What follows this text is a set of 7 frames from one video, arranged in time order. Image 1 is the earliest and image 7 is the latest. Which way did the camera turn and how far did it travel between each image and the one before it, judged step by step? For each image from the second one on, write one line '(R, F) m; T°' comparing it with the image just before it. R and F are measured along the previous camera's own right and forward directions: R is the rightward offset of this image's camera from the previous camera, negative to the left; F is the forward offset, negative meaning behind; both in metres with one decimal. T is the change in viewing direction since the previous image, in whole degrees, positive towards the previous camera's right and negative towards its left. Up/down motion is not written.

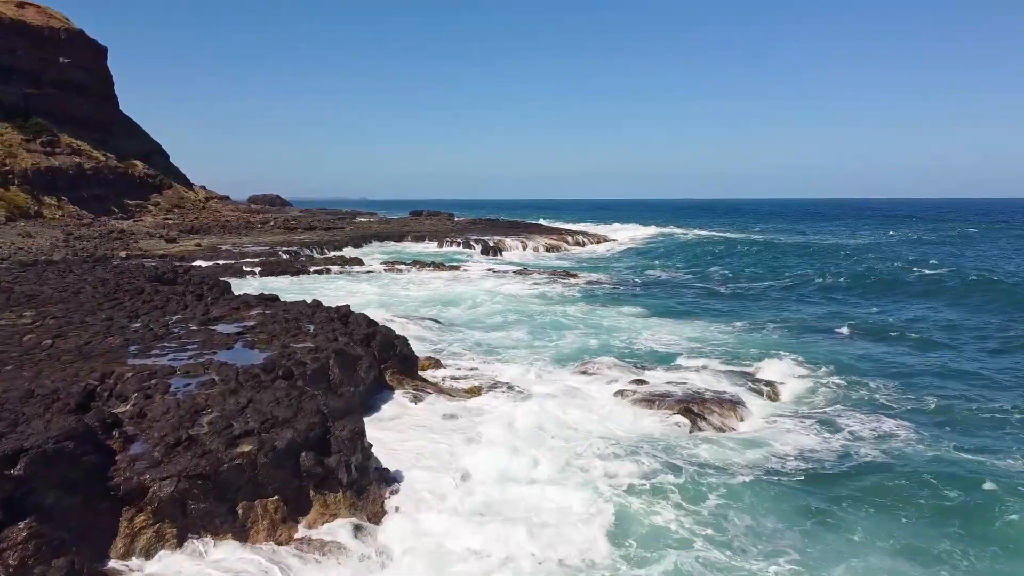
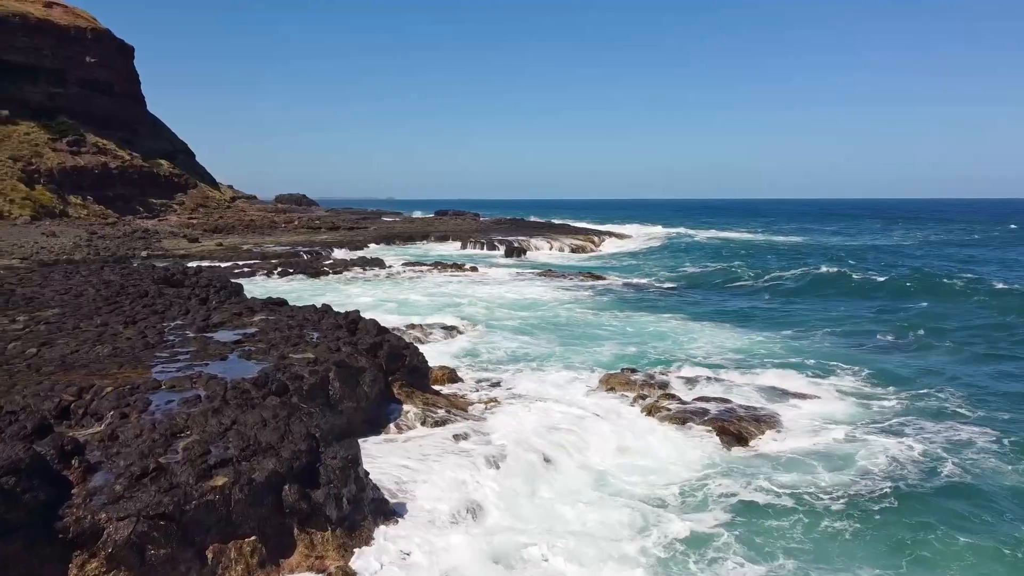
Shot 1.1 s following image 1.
(+0.1, +1.0) m; -2°
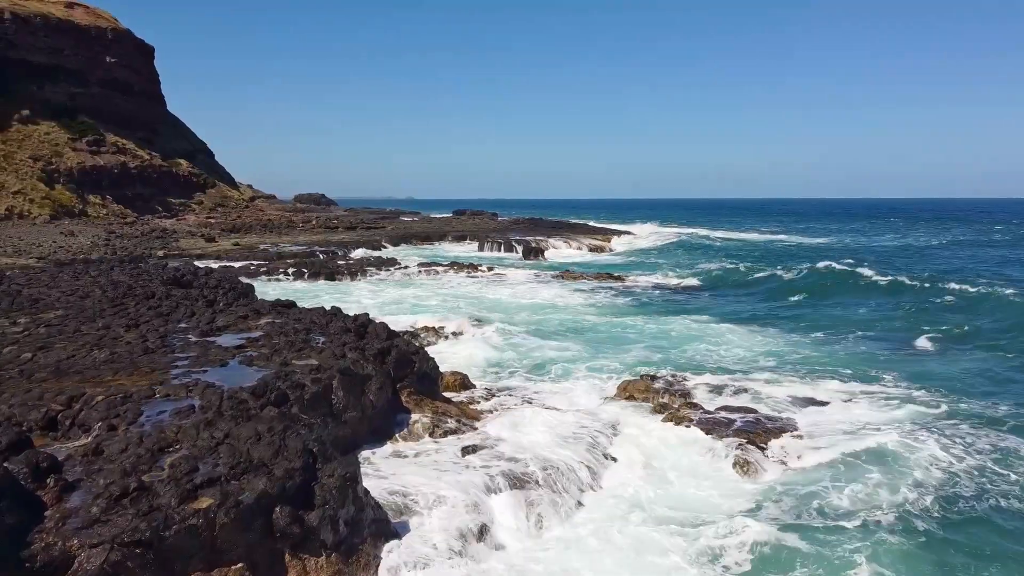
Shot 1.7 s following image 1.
(+0.1, +0.6) m; -2°
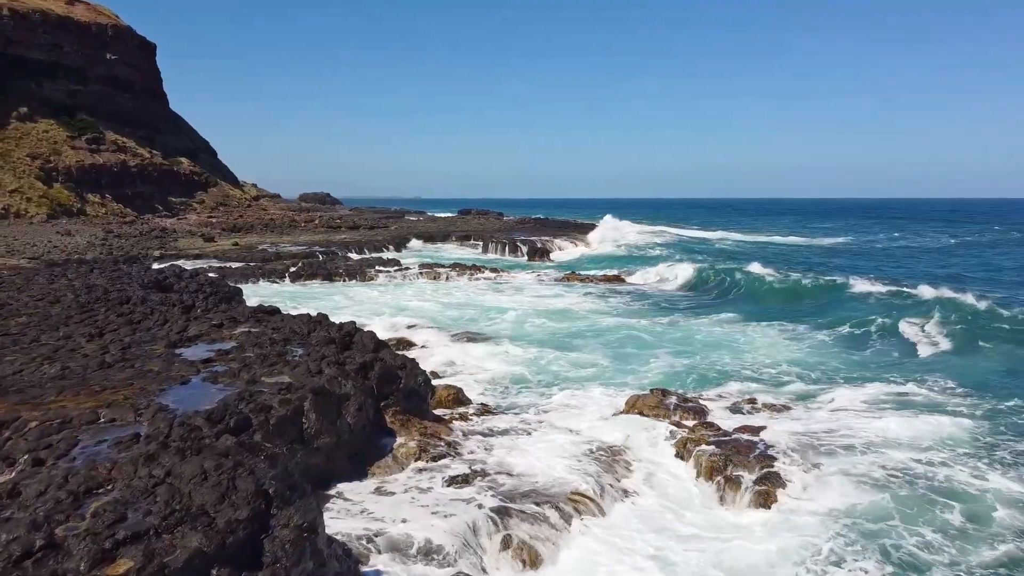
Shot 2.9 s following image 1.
(+0.2, +1.0) m; -1°
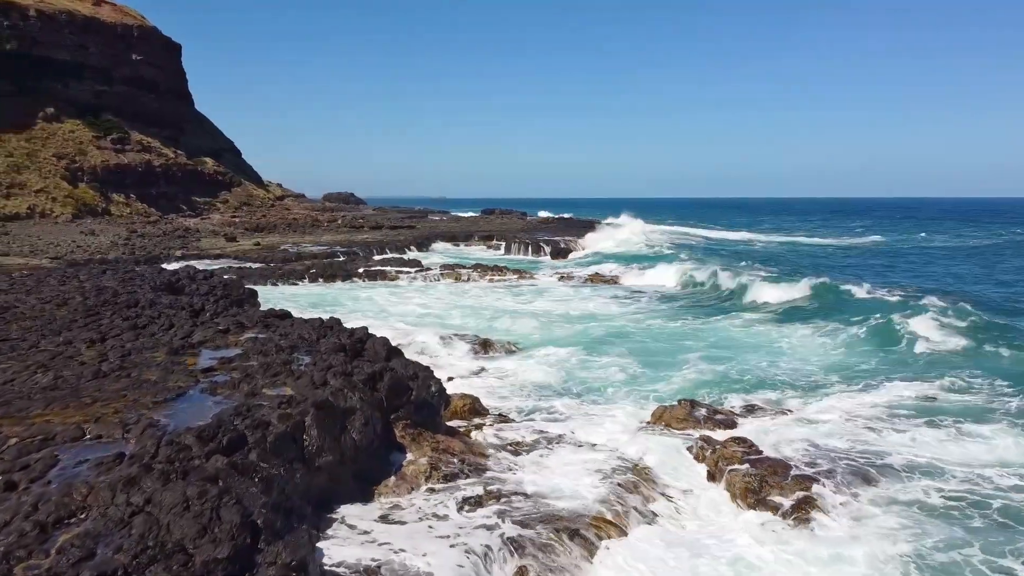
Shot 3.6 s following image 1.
(+0.1, +0.7) m; -2°
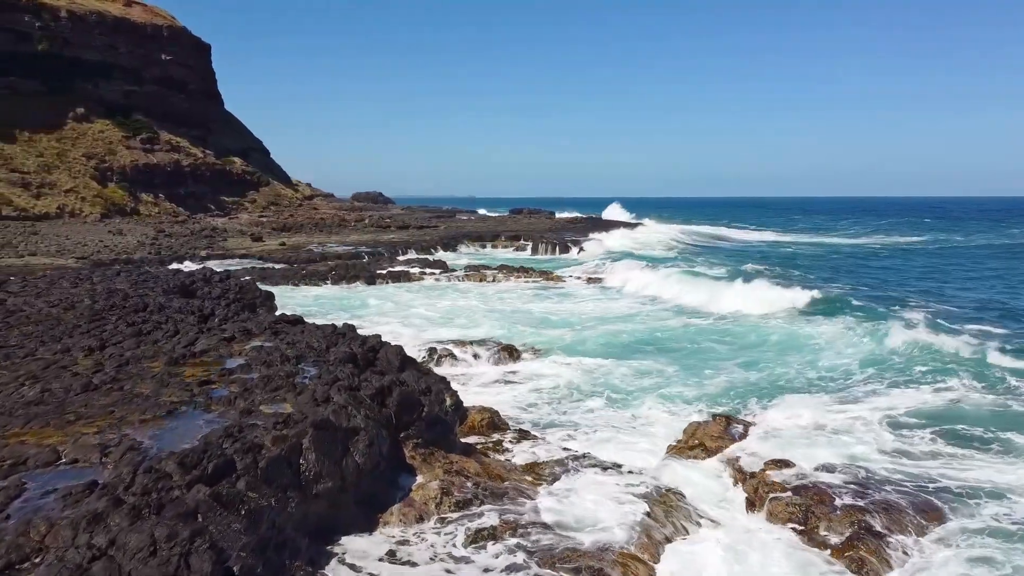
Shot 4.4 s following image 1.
(+0.1, +0.8) m; -3°
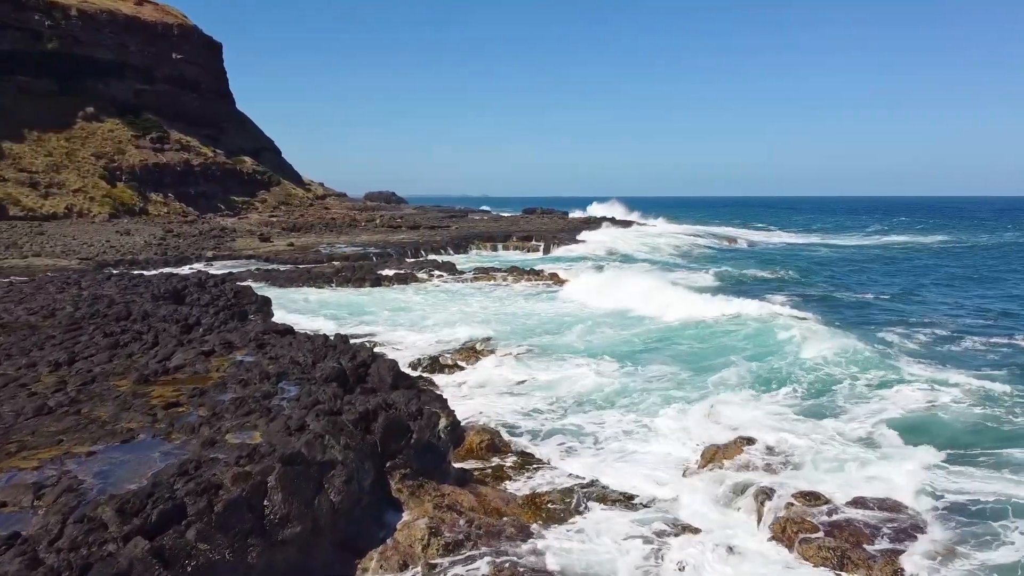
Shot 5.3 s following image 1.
(+0.2, +0.9) m; -1°
